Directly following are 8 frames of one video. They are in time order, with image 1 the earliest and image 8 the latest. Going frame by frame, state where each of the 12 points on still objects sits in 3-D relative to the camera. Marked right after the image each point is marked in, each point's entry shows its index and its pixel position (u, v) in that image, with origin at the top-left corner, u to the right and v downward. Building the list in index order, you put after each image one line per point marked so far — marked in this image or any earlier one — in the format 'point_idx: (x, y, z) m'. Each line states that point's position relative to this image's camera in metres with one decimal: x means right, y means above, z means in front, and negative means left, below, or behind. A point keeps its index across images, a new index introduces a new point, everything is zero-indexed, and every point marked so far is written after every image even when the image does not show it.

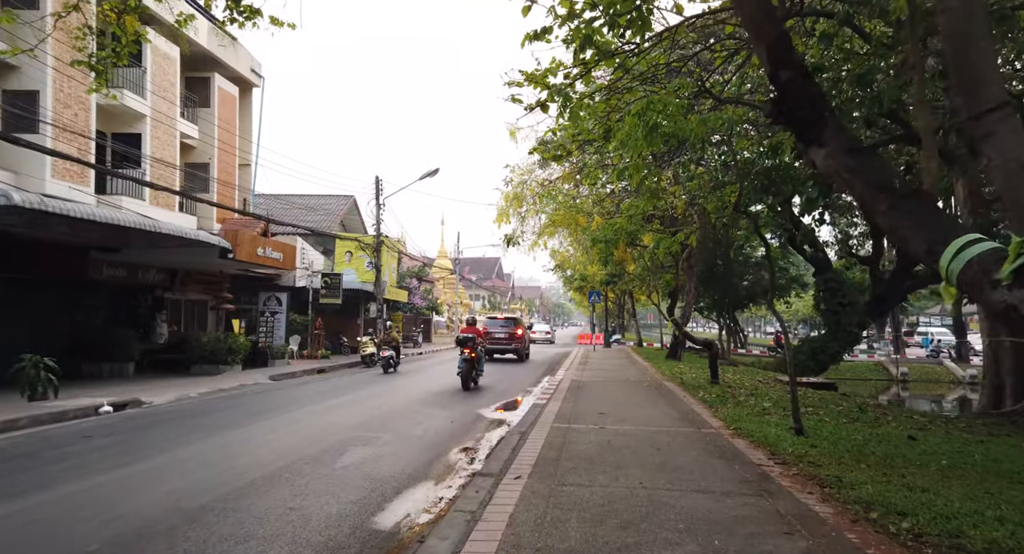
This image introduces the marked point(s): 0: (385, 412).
0: (-2.1, -2.2, +8.9) m
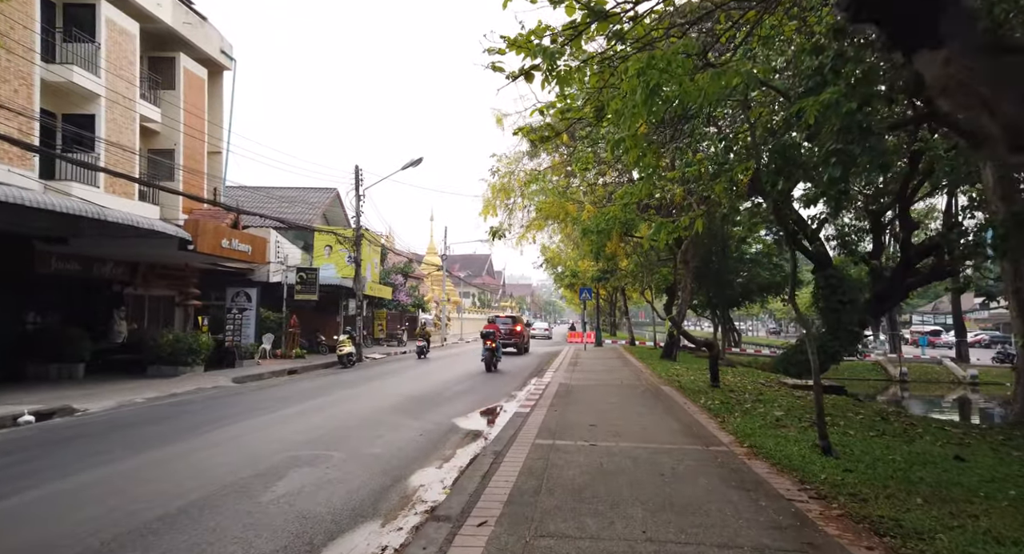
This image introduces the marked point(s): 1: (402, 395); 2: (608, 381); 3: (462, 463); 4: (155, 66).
0: (-2.4, -2.1, +7.9) m
1: (-2.3, -2.5, +11.4) m
2: (+2.0, -2.2, +11.6) m
3: (-0.5, -1.9, +5.5) m
4: (-11.2, +6.6, +17.3) m
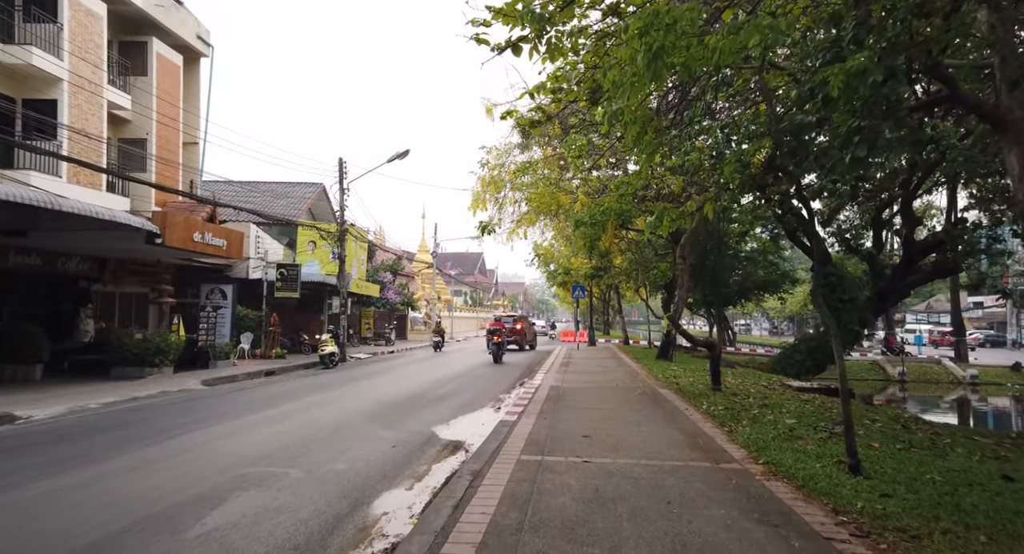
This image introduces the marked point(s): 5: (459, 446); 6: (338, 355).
0: (-2.6, -2.0, +7.1) m
1: (-2.5, -2.4, +10.6) m
2: (+1.8, -2.1, +10.9) m
3: (-0.7, -1.8, +4.8) m
4: (-11.5, +6.8, +16.4) m
5: (-0.6, -1.9, +6.3) m
6: (-5.8, -2.6, +18.2) m
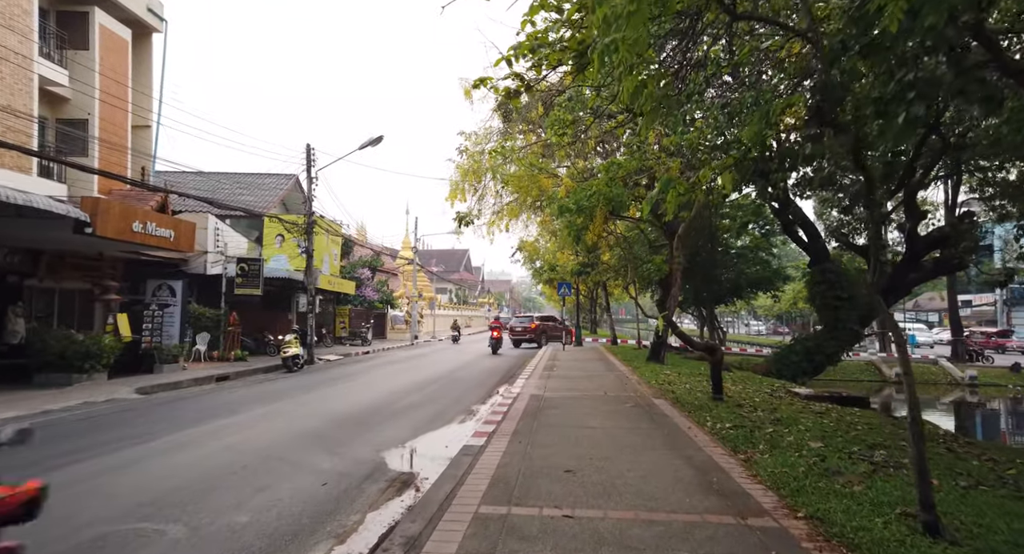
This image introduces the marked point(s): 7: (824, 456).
0: (-2.9, -1.9, +5.8) m
1: (-2.9, -2.3, +9.3) m
2: (+1.3, -2.0, +9.7) m
3: (-1.0, -1.7, +3.5) m
4: (-12.1, +6.9, +14.8) m
5: (-0.9, -1.9, +5.0) m
6: (-6.4, -2.4, +16.8) m
7: (+2.9, -1.7, +5.1) m
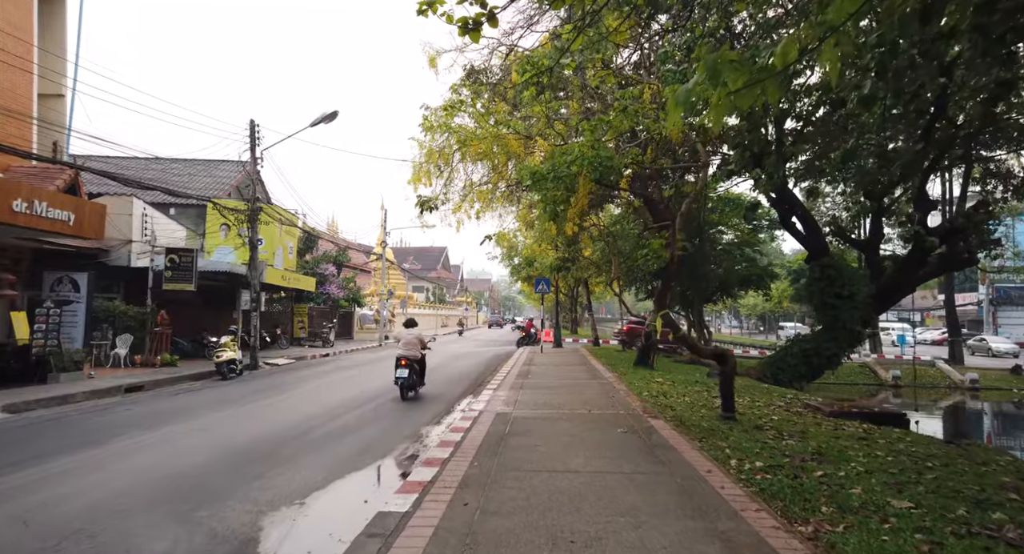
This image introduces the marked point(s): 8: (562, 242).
0: (-3.3, -1.8, +3.8) m
1: (-3.5, -2.1, +7.3) m
2: (+0.8, -1.9, +7.8) m
3: (-1.3, -1.6, +1.6) m
4: (-12.8, +7.1, +12.5) m
5: (-1.3, -1.7, +3.1) m
6: (-7.2, -2.3, +14.7) m
7: (+2.5, -1.5, +3.3) m
8: (+1.8, +1.3, +20.0) m
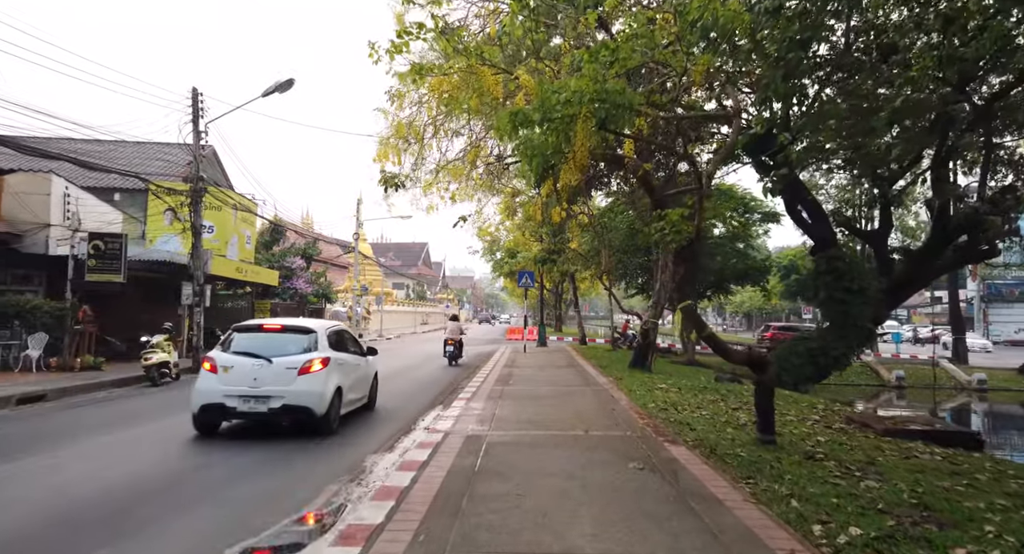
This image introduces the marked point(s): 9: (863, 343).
0: (-3.5, -1.6, +1.9) m
1: (-3.7, -1.9, +5.4) m
2: (+0.5, -1.7, +6.1) m
3: (-1.4, -1.4, -0.2) m
4: (-13.1, +7.3, +10.3) m
5: (-1.4, -1.5, +1.3) m
6: (-7.7, -2.0, +12.7) m
7: (+2.4, -1.3, +1.6) m
8: (+1.2, +1.5, +18.3) m
9: (+3.3, -0.6, +5.3) m
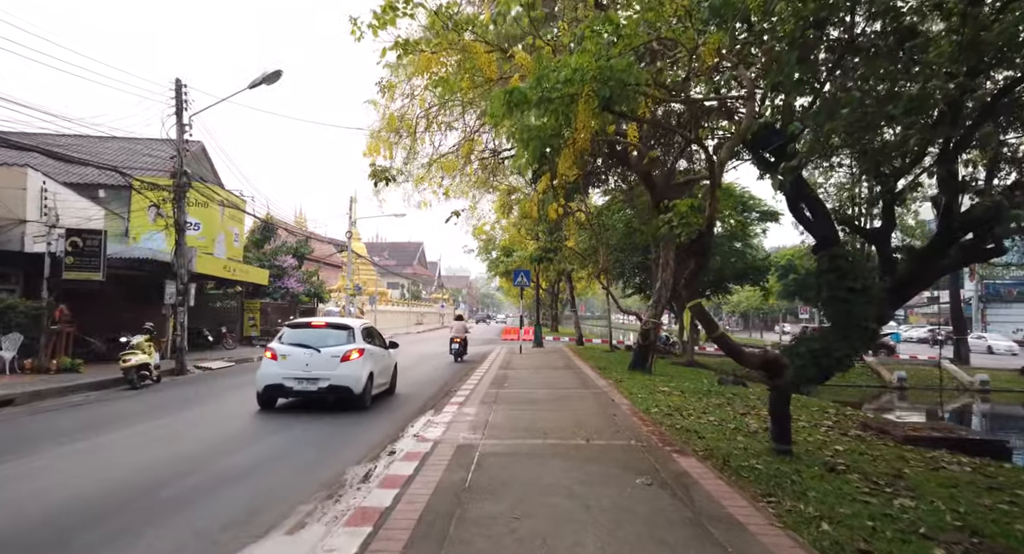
0: (-3.5, -1.5, +1.4) m
1: (-3.8, -1.9, +5.0) m
2: (+0.5, -1.7, +5.7) m
3: (-1.4, -1.4, -0.7) m
4: (-13.2, +7.4, +9.7) m
5: (-1.5, -1.5, +0.8) m
6: (-7.8, -2.0, +12.2) m
7: (+2.4, -1.3, +1.2) m
8: (+1.0, +1.5, +17.8) m
9: (+3.2, -0.6, +4.9) m
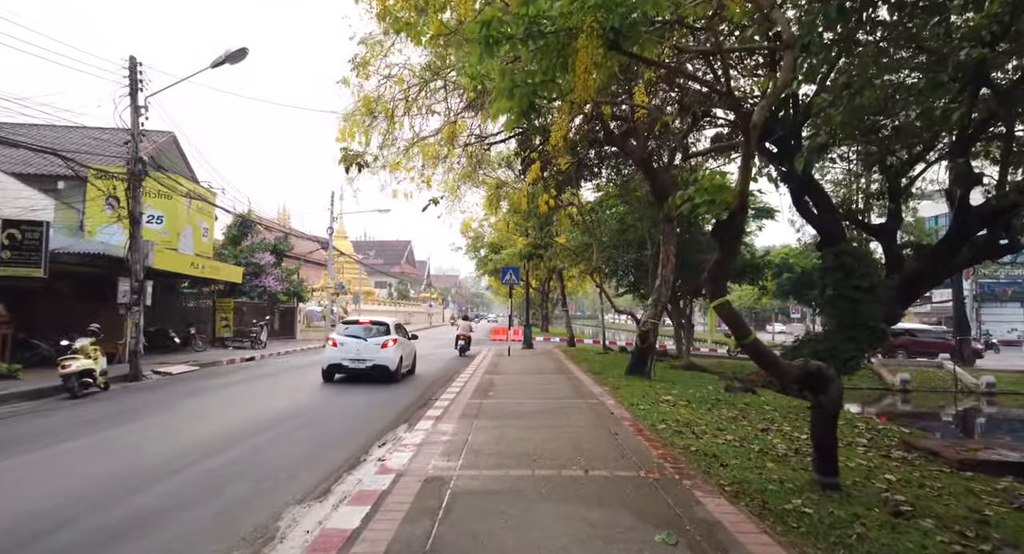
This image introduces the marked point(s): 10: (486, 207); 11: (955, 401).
0: (-3.6, -1.5, +0.3) m
1: (-3.9, -1.8, +3.9) m
2: (+0.3, -1.6, +4.6) m
3: (-1.4, -1.3, -1.7) m
4: (-13.4, +7.5, +8.4) m
5: (-1.5, -1.4, -0.2) m
6: (-8.1, -1.9, +11.0) m
7: (+2.3, -1.3, +0.2) m
8: (+0.7, +1.6, +16.8) m
9: (+3.1, -0.5, +3.9) m
10: (-0.8, +2.1, +16.3) m
11: (+14.5, -4.1, +17.7) m
